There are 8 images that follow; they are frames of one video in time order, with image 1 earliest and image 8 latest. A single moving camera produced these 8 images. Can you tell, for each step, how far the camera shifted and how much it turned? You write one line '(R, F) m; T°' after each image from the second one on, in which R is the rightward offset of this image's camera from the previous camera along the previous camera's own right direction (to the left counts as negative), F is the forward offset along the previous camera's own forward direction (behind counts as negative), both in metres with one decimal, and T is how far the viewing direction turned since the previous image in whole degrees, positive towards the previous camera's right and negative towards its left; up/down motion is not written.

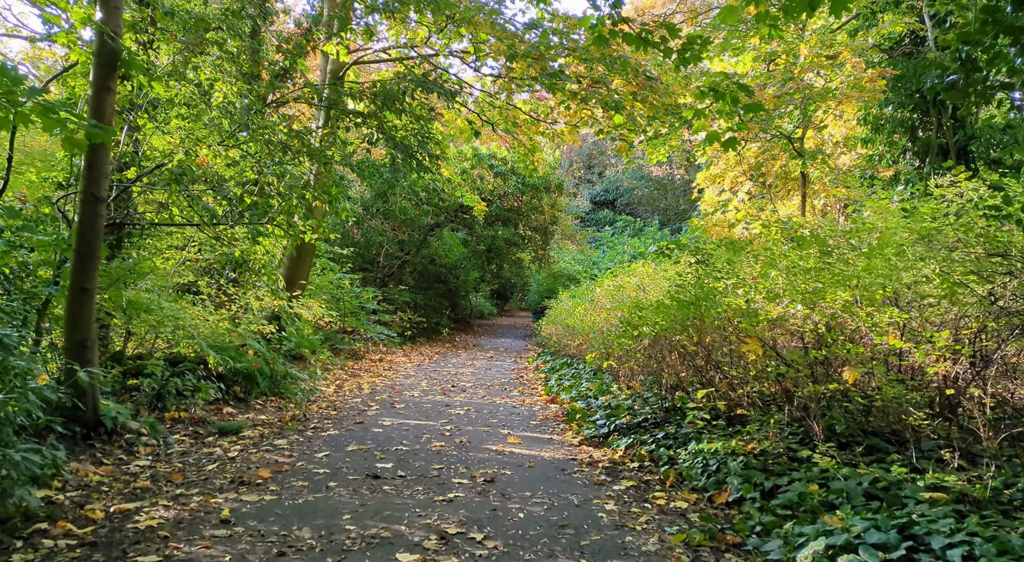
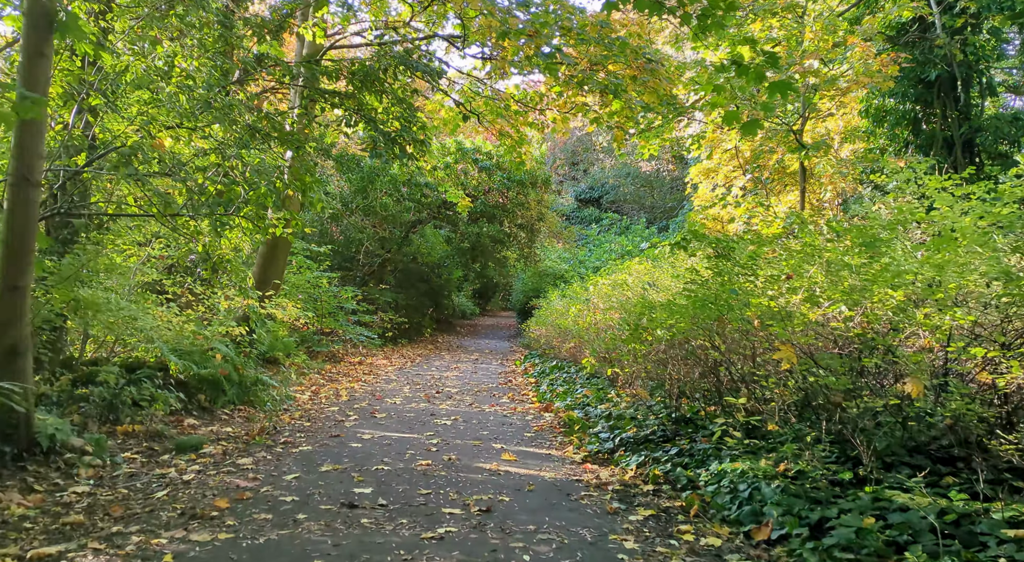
(-0.1, +0.8) m; +1°
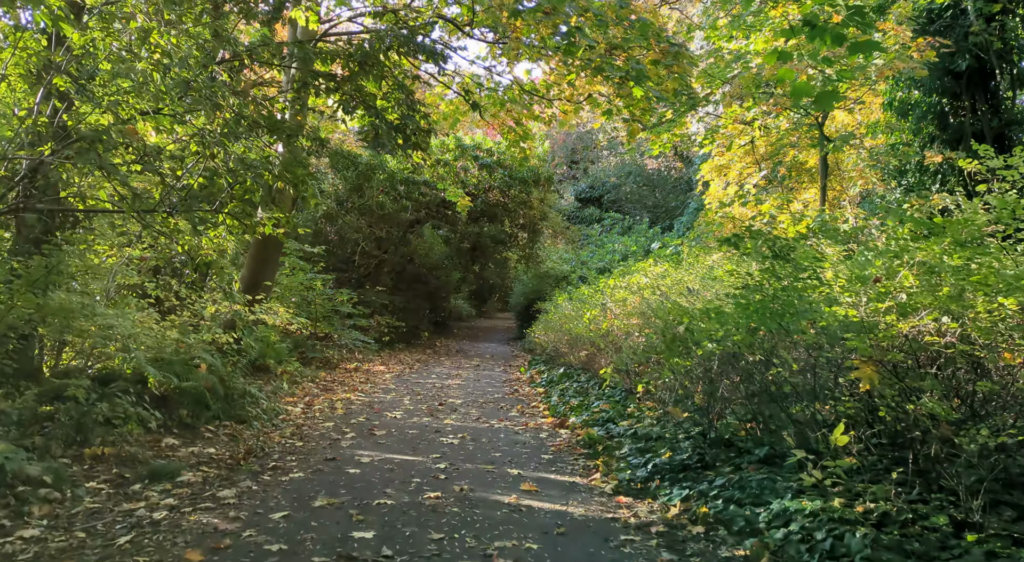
(-0.2, +0.8) m; 0°
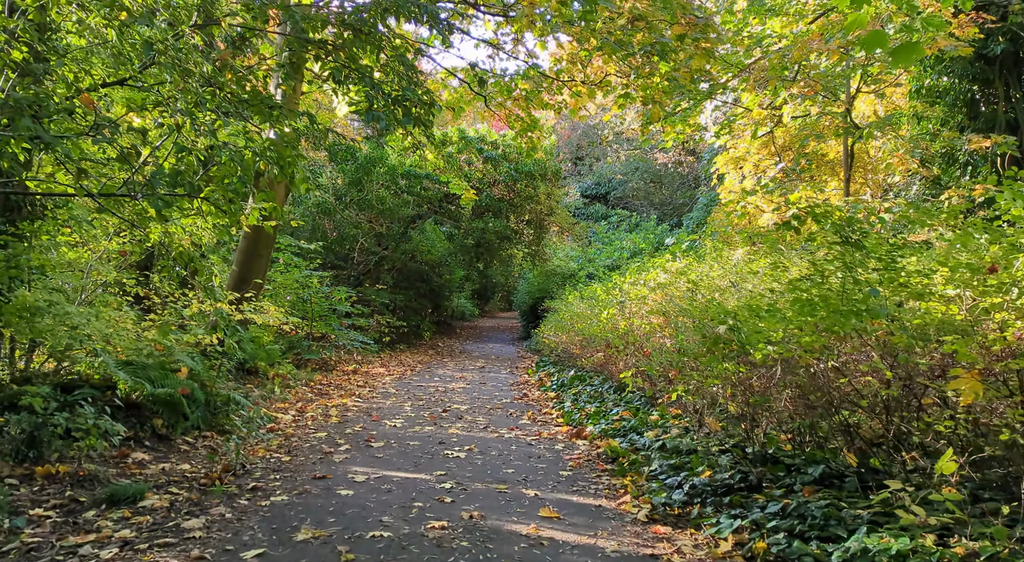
(-0.1, +0.8) m; 0°
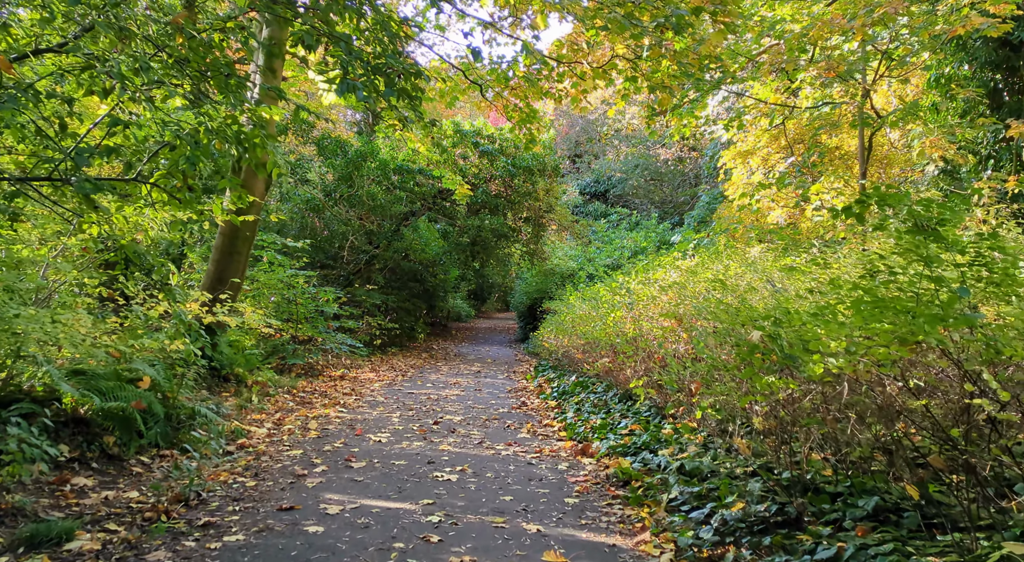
(0.0, +0.8) m; 0°
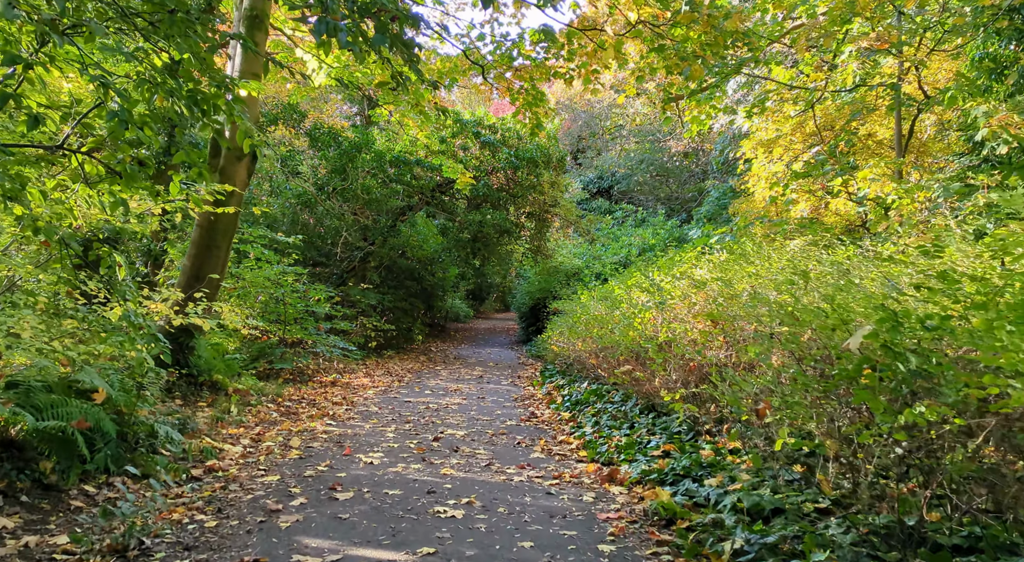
(-0.1, +1.0) m; 0°
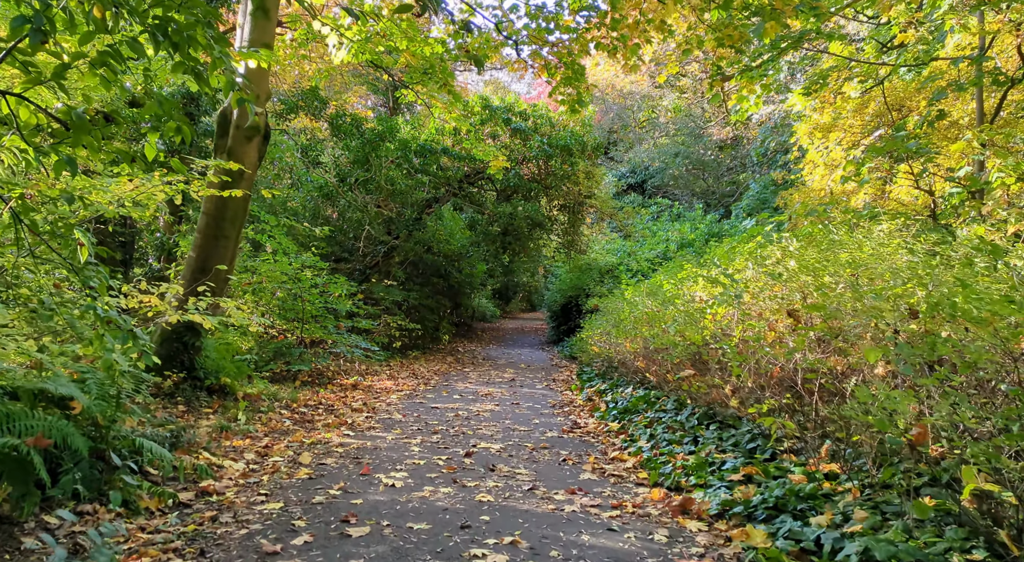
(-0.1, +1.0) m; -2°
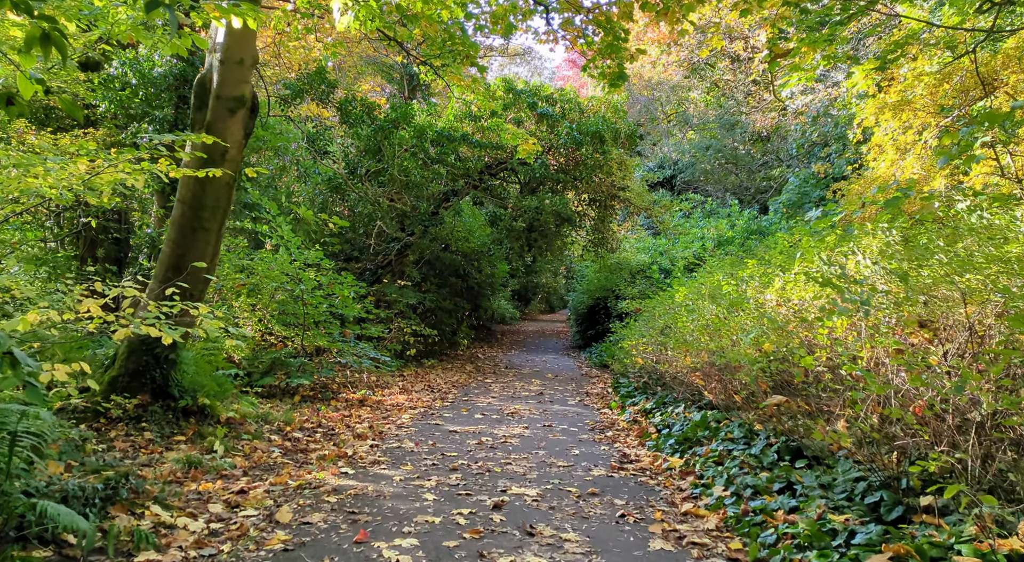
(-0.1, +1.5) m; -1°
